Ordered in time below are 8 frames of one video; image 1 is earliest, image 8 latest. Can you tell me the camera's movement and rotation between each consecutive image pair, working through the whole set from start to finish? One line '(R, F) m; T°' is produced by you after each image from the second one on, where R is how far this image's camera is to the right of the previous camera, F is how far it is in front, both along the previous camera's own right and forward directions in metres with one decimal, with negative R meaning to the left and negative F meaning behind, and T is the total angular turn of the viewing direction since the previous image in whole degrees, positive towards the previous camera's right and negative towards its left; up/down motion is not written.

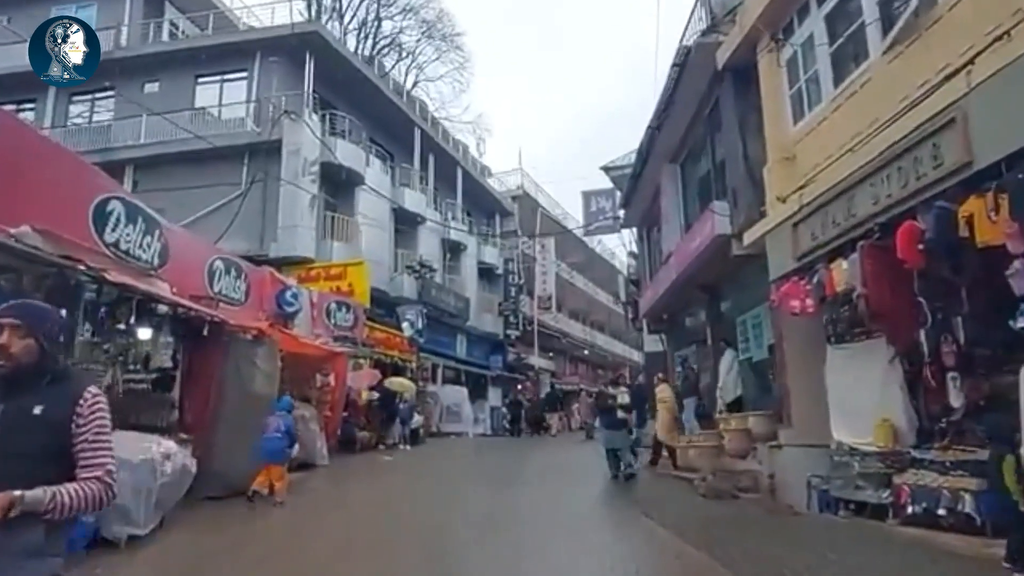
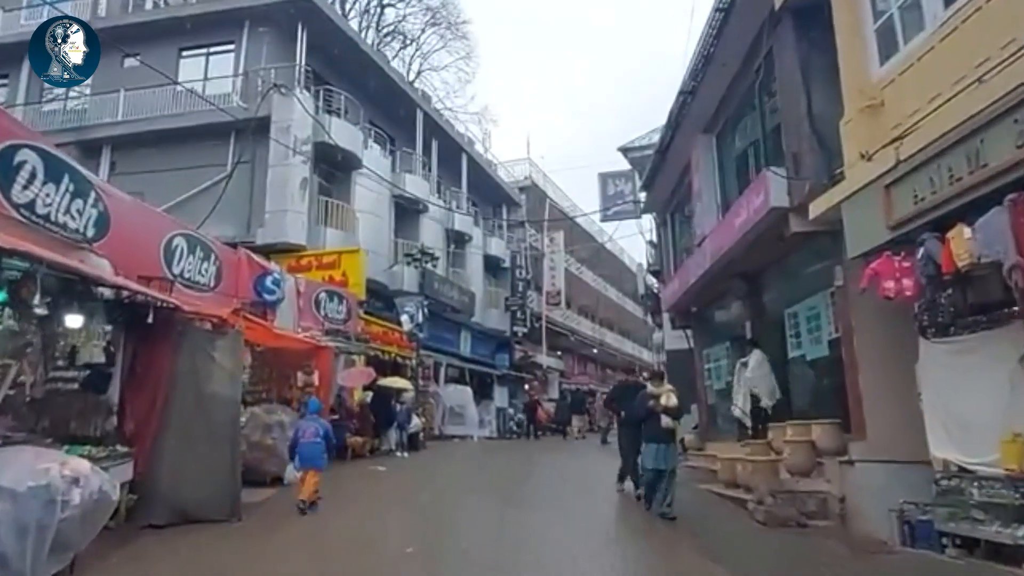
(-0.1, +1.8) m; 0°
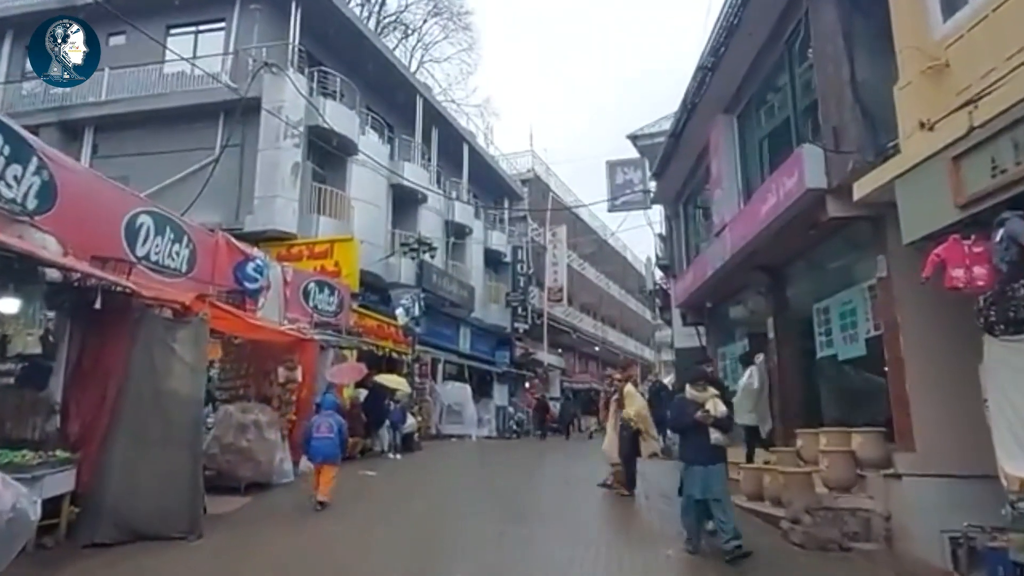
(0.0, +1.0) m; 0°
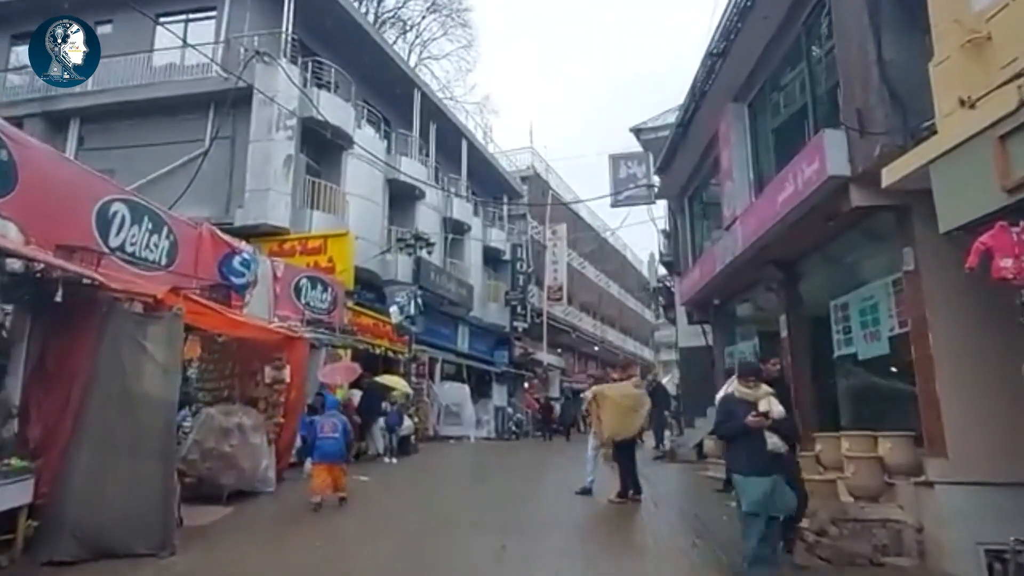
(0.0, +0.6) m; 0°
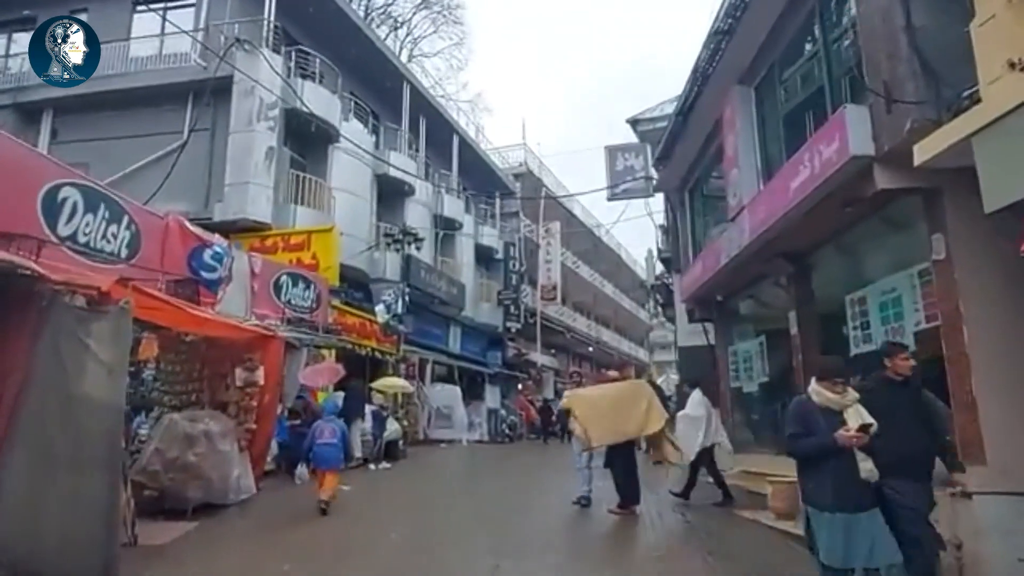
(0.0, +0.7) m; 0°
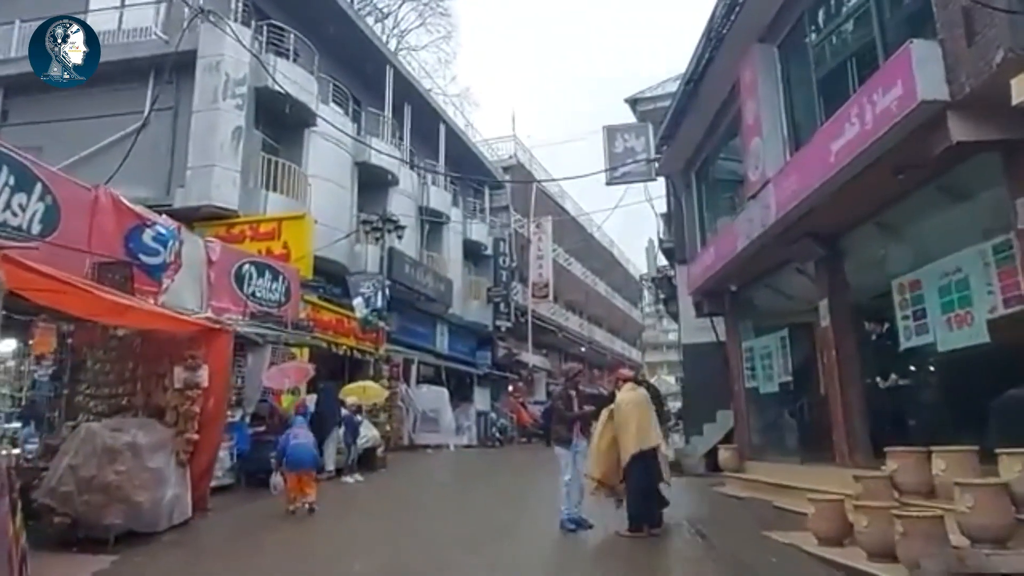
(0.0, +1.3) m; +1°
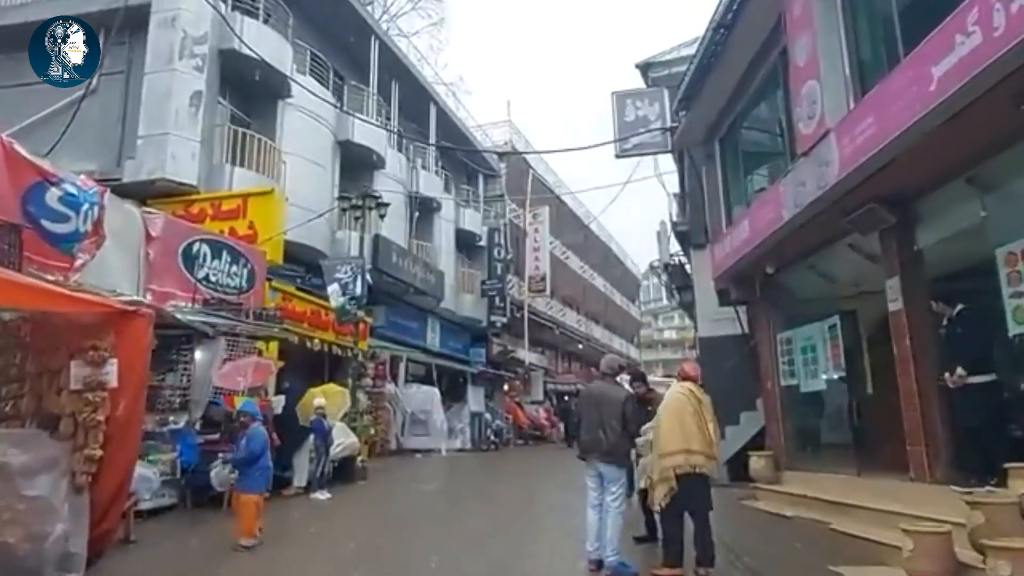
(-0.1, +1.7) m; 0°
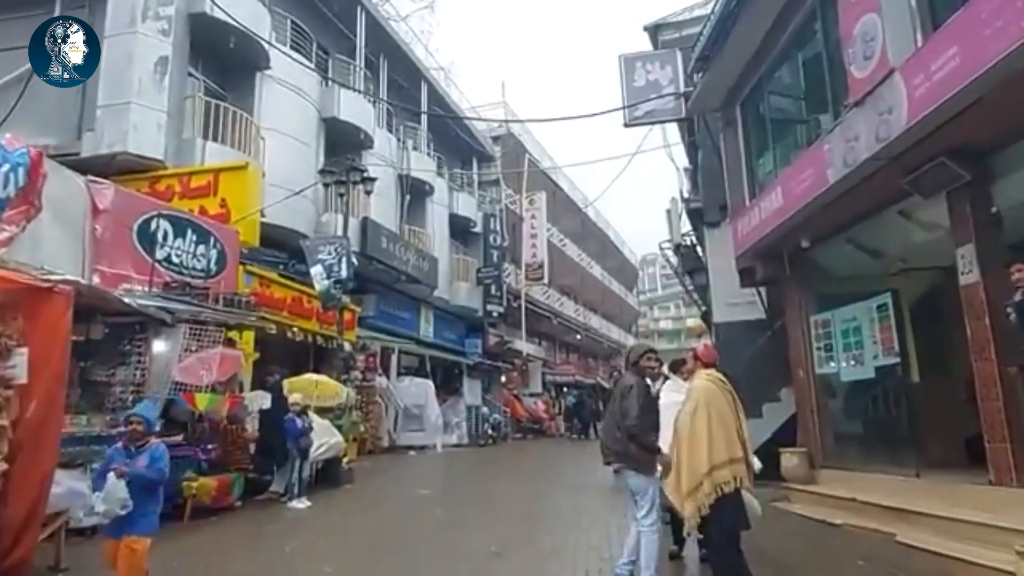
(-0.1, +1.1) m; 0°
